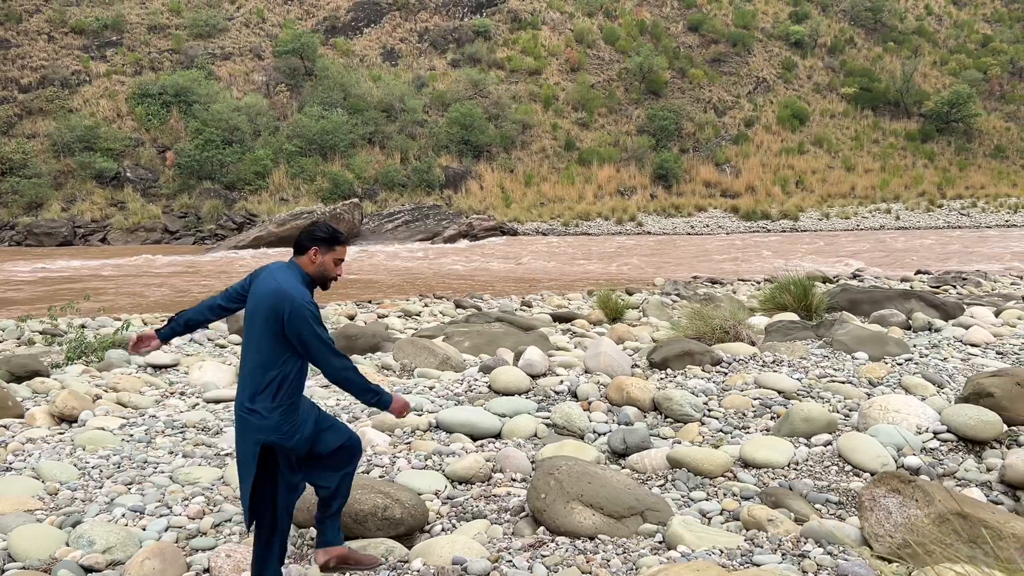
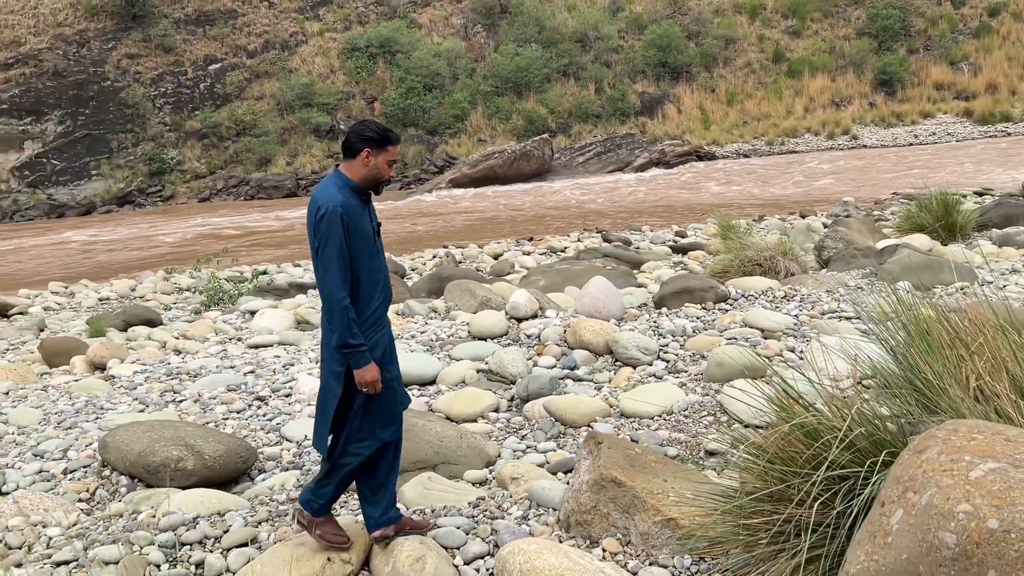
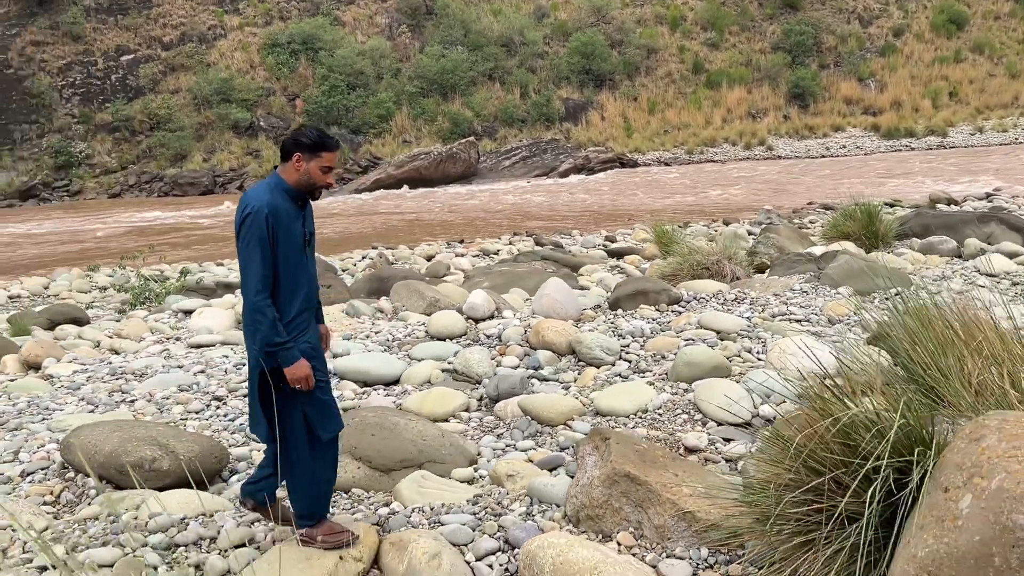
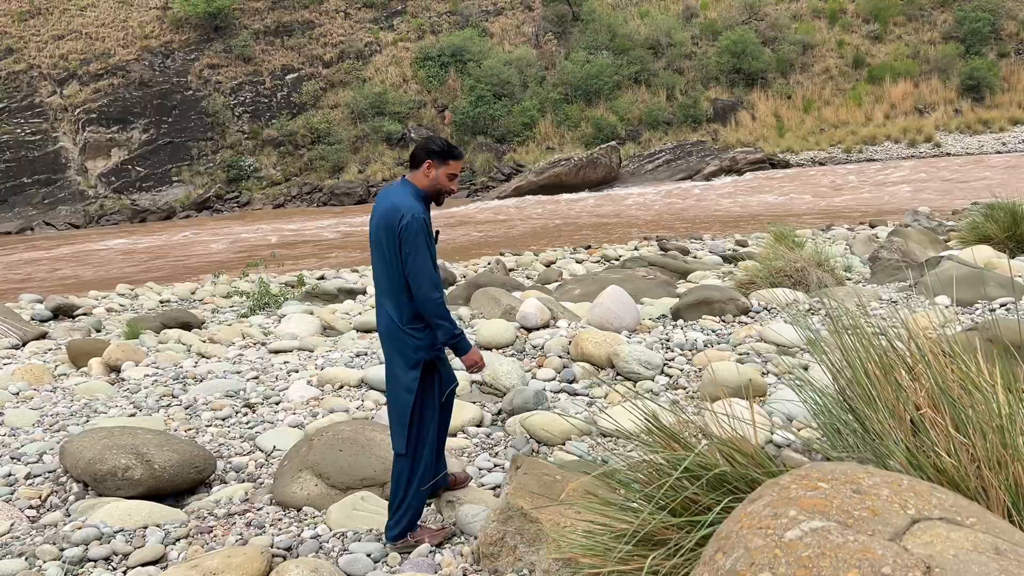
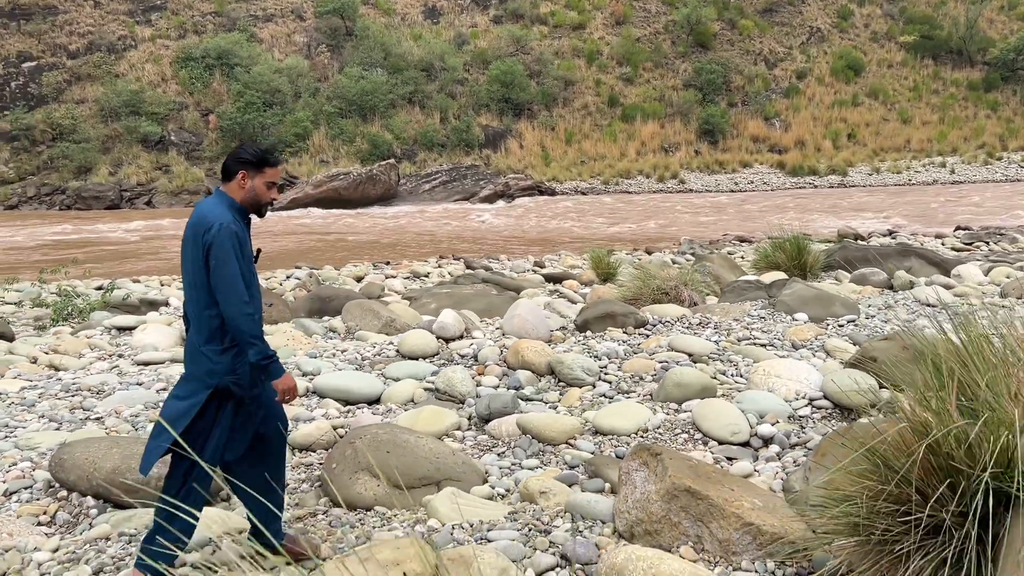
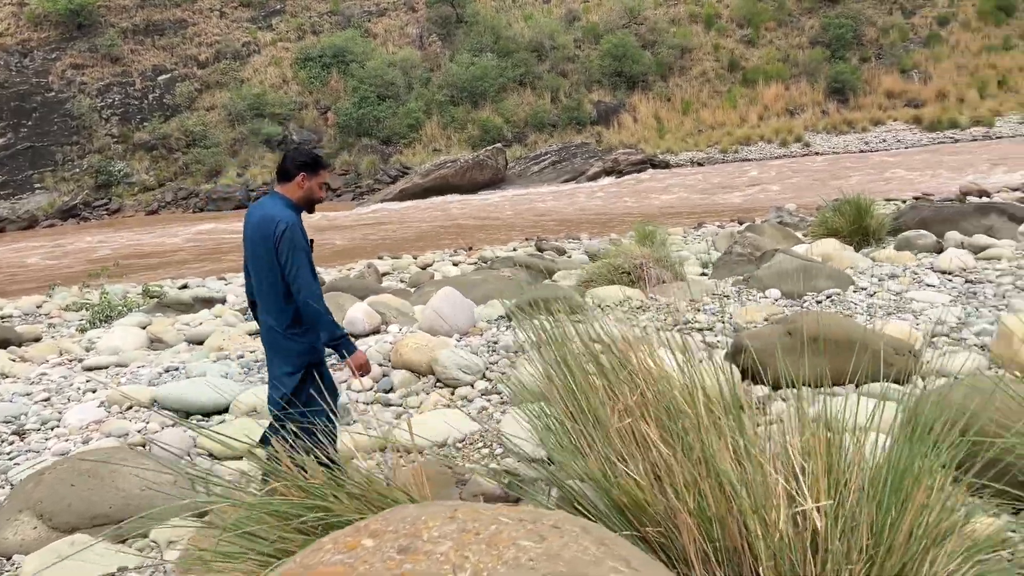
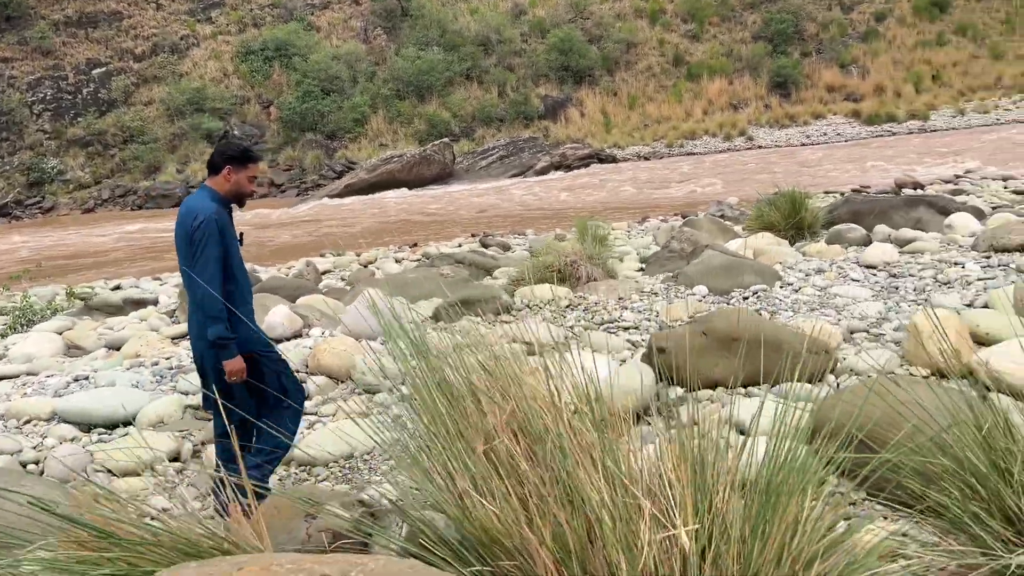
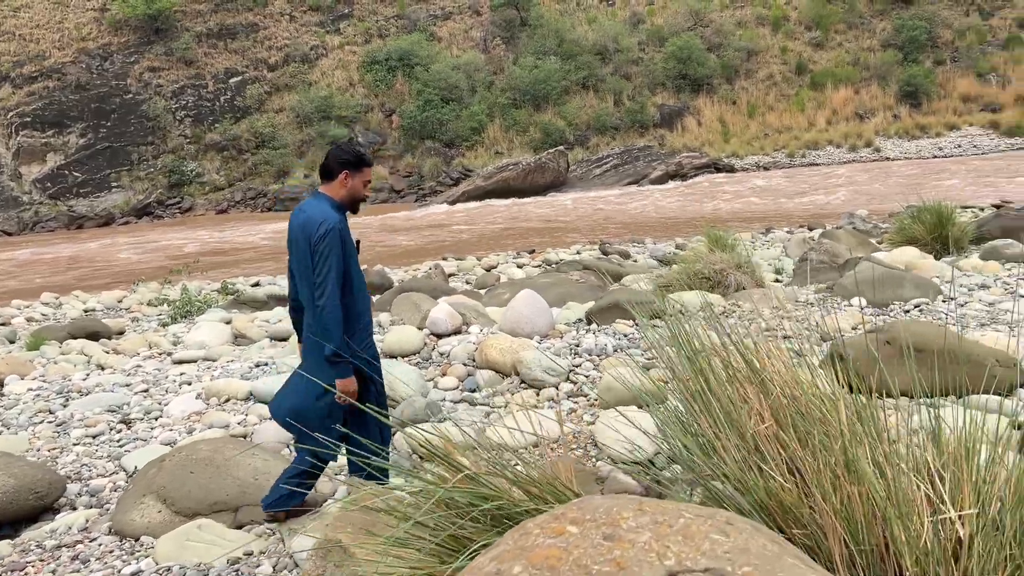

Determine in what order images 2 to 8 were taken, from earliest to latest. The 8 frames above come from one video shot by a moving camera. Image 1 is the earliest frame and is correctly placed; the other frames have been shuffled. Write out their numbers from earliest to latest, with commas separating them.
5, 3, 2, 4, 8, 6, 7
